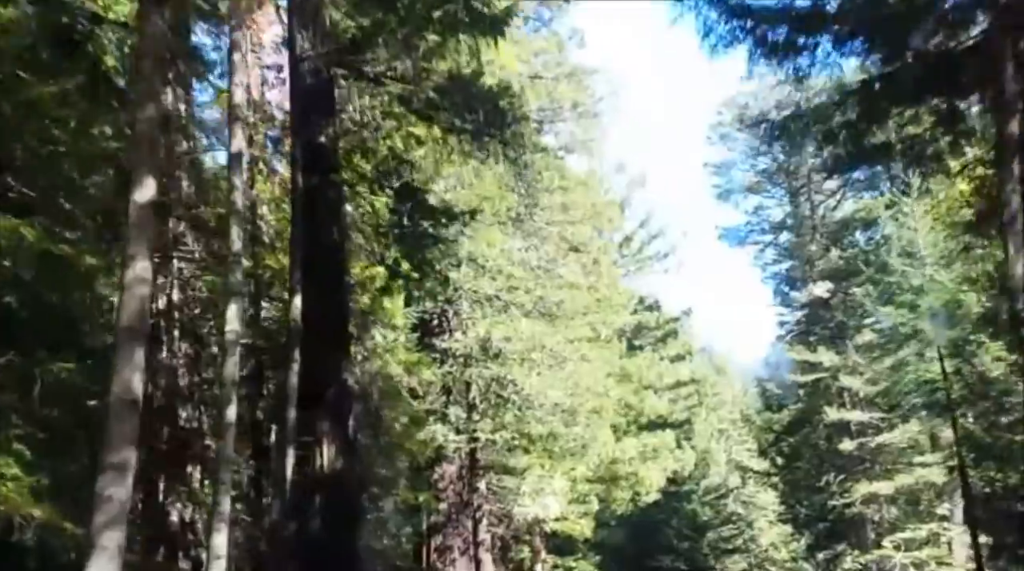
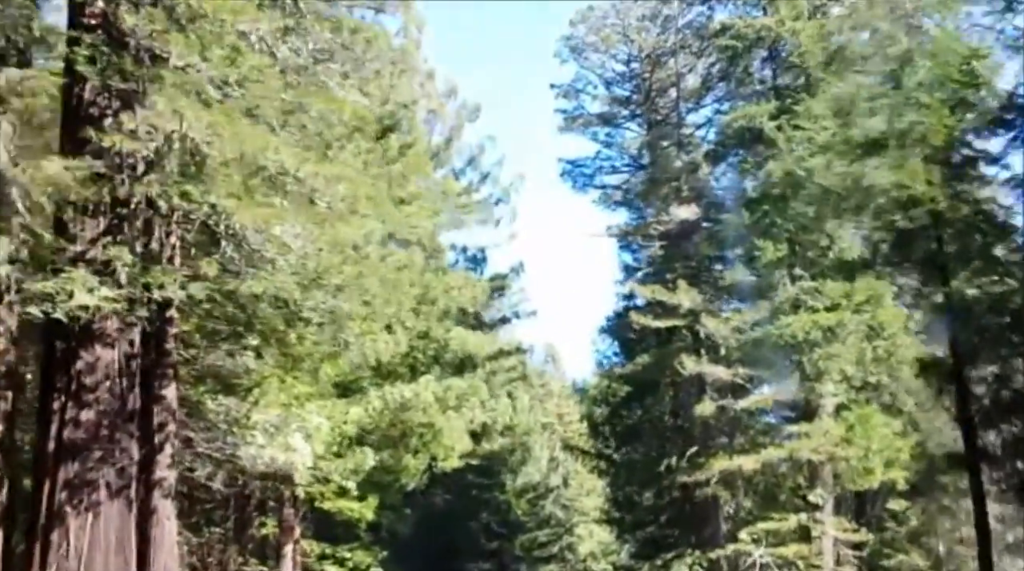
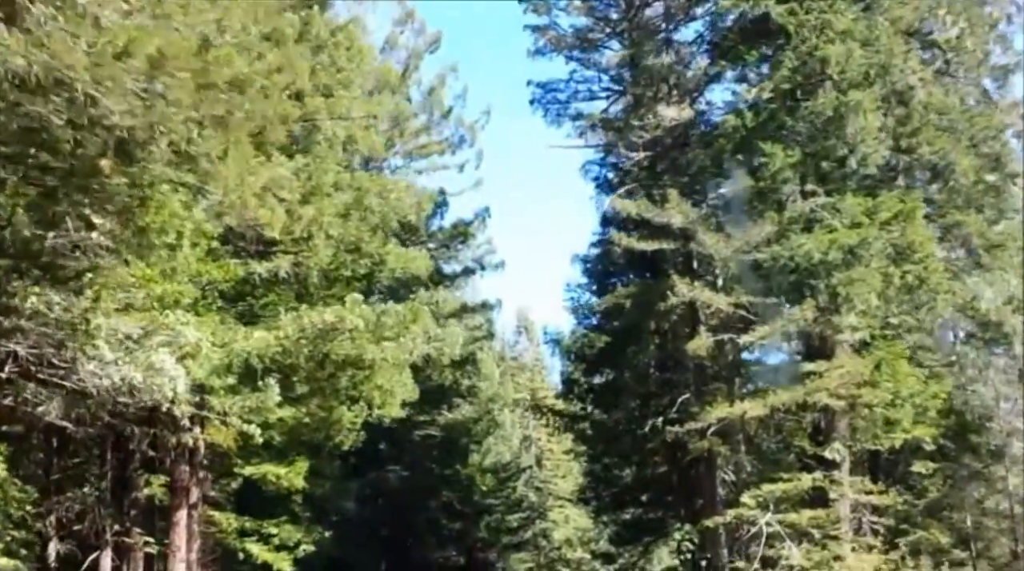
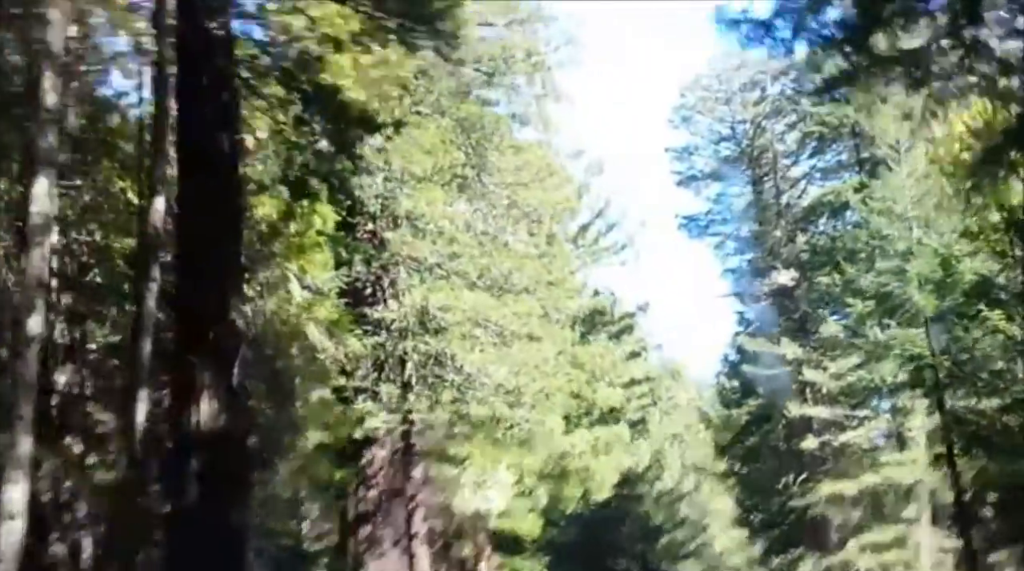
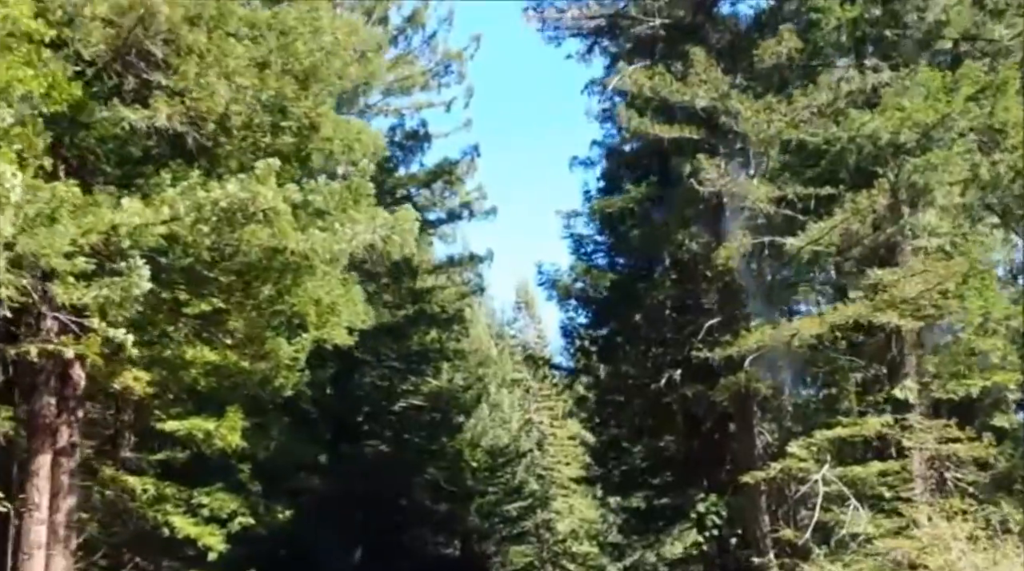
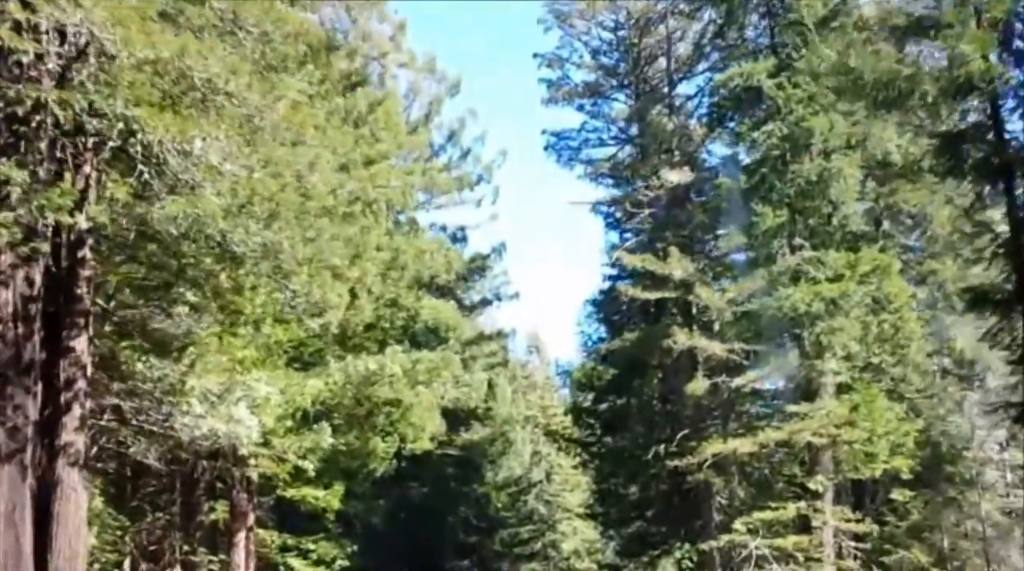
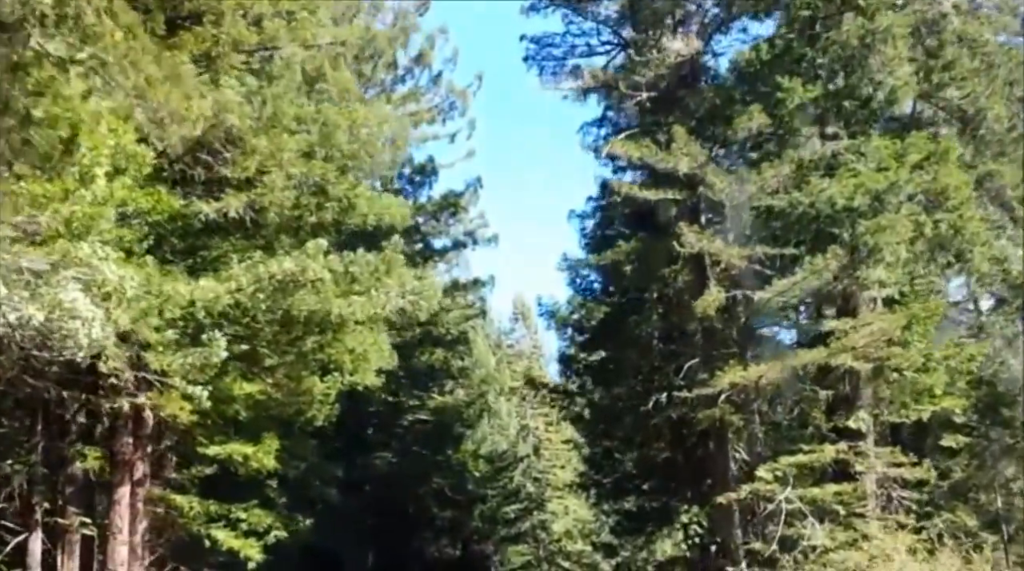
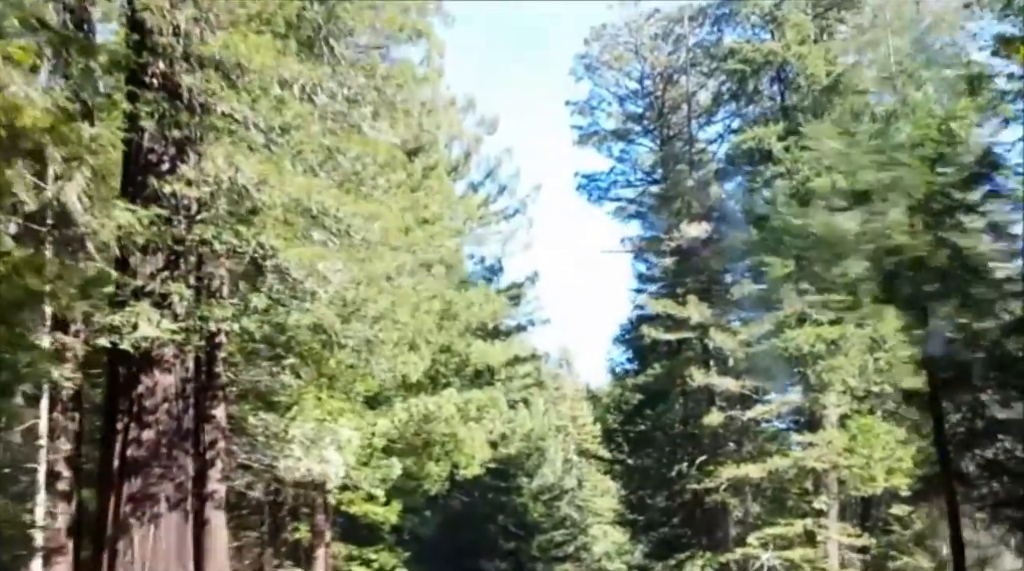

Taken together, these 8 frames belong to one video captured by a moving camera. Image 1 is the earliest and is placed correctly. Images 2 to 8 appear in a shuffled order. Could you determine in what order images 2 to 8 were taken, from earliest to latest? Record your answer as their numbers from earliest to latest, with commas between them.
4, 8, 2, 6, 3, 7, 5
